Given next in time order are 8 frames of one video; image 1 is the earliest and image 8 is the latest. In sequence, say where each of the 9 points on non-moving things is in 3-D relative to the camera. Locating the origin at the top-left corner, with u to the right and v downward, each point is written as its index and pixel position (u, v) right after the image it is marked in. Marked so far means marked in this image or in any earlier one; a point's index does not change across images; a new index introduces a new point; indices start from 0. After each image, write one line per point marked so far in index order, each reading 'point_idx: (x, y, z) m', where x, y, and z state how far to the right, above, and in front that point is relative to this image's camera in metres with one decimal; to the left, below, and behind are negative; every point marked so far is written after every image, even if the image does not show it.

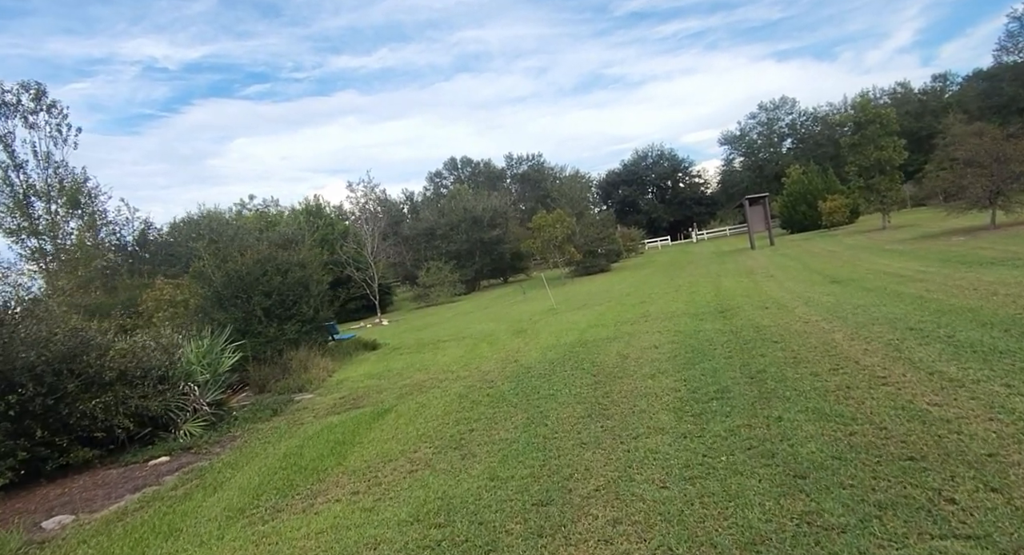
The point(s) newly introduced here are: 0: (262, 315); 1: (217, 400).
0: (-4.7, -0.7, +11.5) m
1: (-3.9, -1.6, +8.2) m
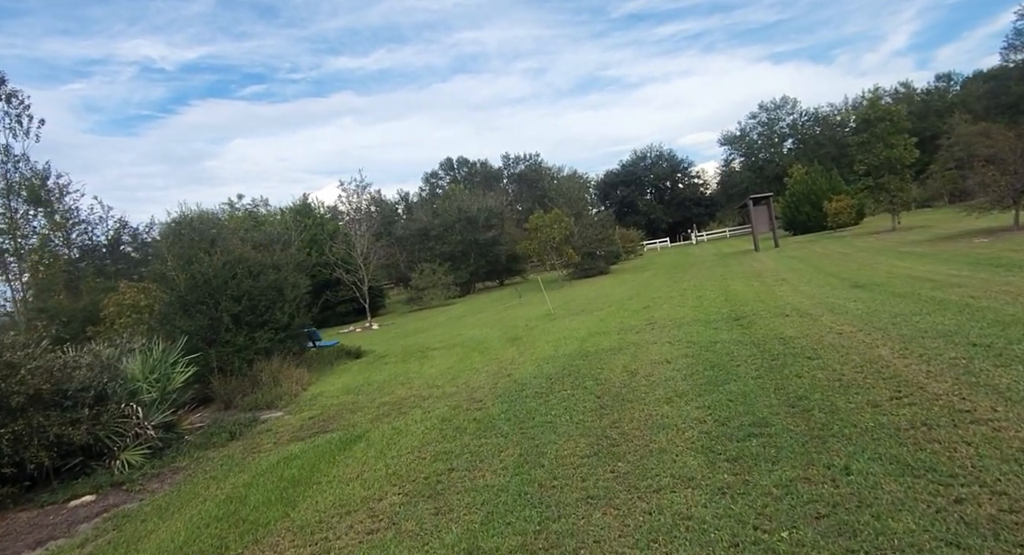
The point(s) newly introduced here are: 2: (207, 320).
0: (-4.8, -0.7, +10.5) m
1: (-4.0, -1.7, +7.2) m
2: (-5.0, -0.7, +10.2) m
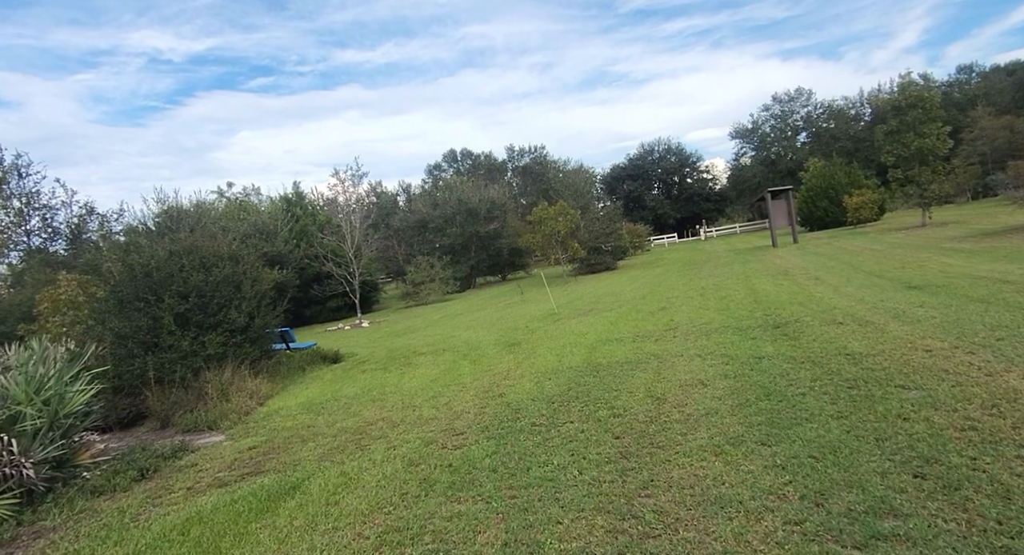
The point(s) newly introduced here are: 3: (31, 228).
0: (-4.8, -0.6, +8.9) m
1: (-4.1, -1.6, +5.5) m
2: (-5.1, -0.6, +8.6) m
3: (-13.2, +1.4, +17.0) m
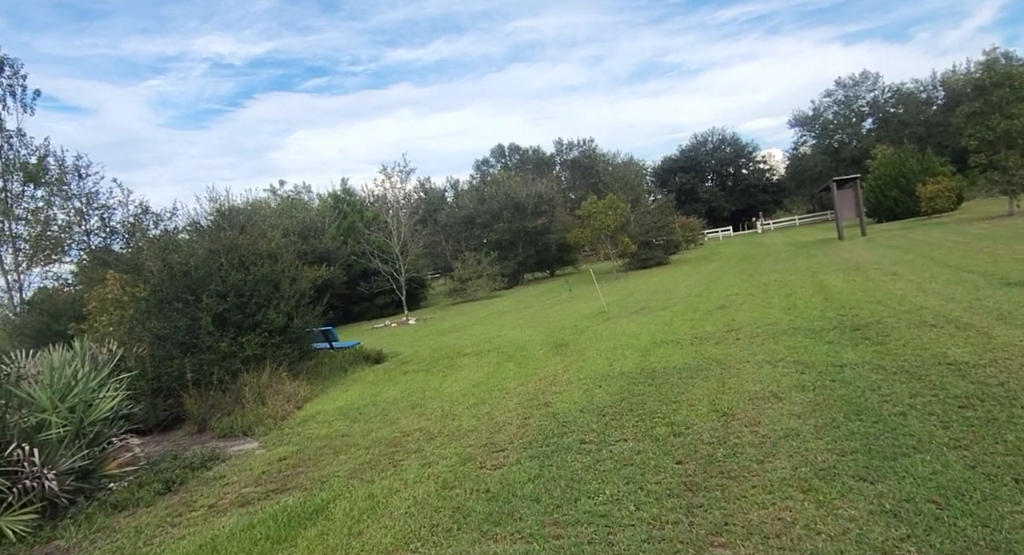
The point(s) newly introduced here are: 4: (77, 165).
0: (-4.2, -0.6, +8.7) m
1: (-3.7, -1.6, +5.3) m
2: (-4.5, -0.6, +8.4) m
3: (-11.9, +1.4, +17.4) m
4: (-12.7, +3.3, +18.1) m
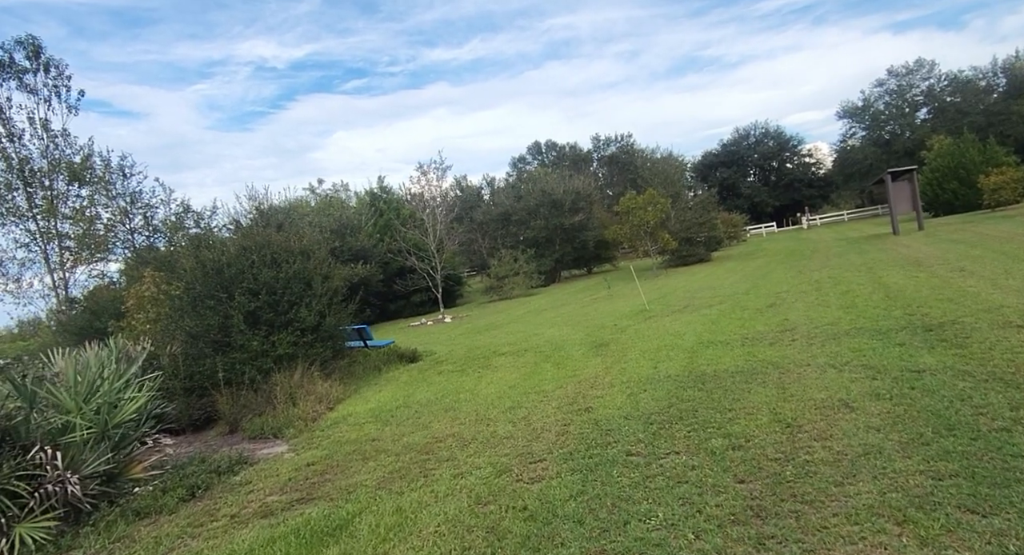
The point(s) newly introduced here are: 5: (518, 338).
0: (-3.7, -0.6, +8.5) m
1: (-3.4, -1.6, +5.1) m
2: (-4.0, -0.6, +8.3) m
3: (-10.8, +1.5, +17.7) m
4: (-11.6, +3.3, +18.4) m
5: (+0.1, -1.3, +13.0) m
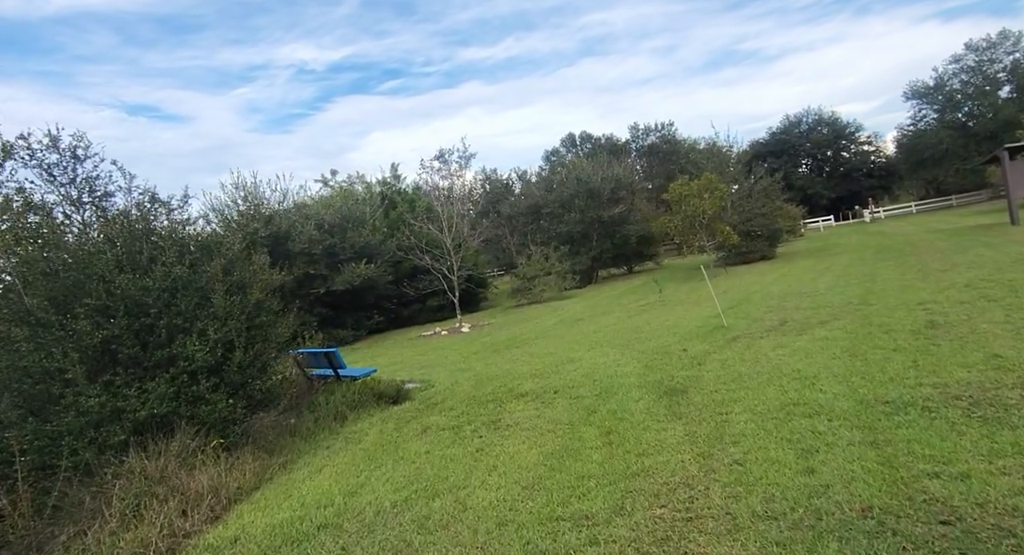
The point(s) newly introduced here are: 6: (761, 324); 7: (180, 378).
0: (-3.5, -0.7, +5.1) m
1: (-3.4, -1.7, +1.7) m
2: (-3.8, -0.6, +4.9) m
3: (-10.1, +1.4, +14.7) m
4: (-10.9, +3.3, +15.5) m
5: (+0.5, -1.3, +9.4) m
6: (+3.8, -0.7, +9.5) m
7: (-2.9, -0.9, +5.4) m
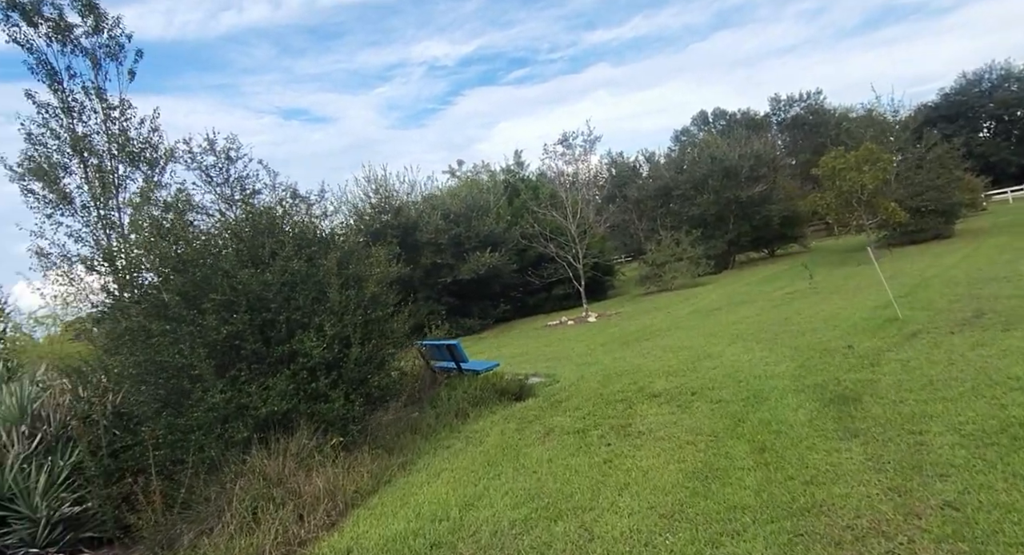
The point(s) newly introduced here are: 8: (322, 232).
0: (-2.5, -0.7, +5.2) m
1: (-3.0, -1.7, +1.8) m
2: (-2.8, -0.6, +5.0) m
3: (-7.1, +1.6, +15.8) m
4: (-7.7, +3.5, +16.7) m
5: (+2.4, -1.2, +8.5) m
6: (+5.6, -0.5, +7.9) m
7: (-1.8, -0.8, +5.3) m
8: (-1.8, +0.5, +6.3) m
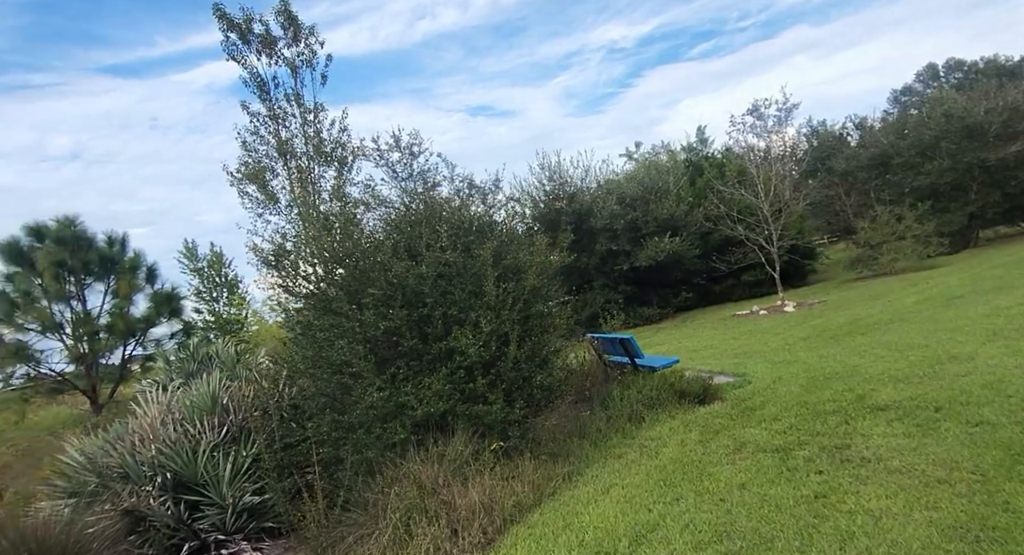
0: (-1.1, -0.6, +5.0) m
1: (-2.6, -1.8, +2.0) m
2: (-1.5, -0.6, +5.0) m
3: (-2.5, +1.8, +16.5) m
4: (-2.9, +3.7, +17.5) m
5: (+4.5, -1.0, +6.9) m
6: (+7.4, -0.3, +5.4) m
7: (-0.4, -0.7, +4.9) m
8: (-0.2, +0.6, +5.9) m
